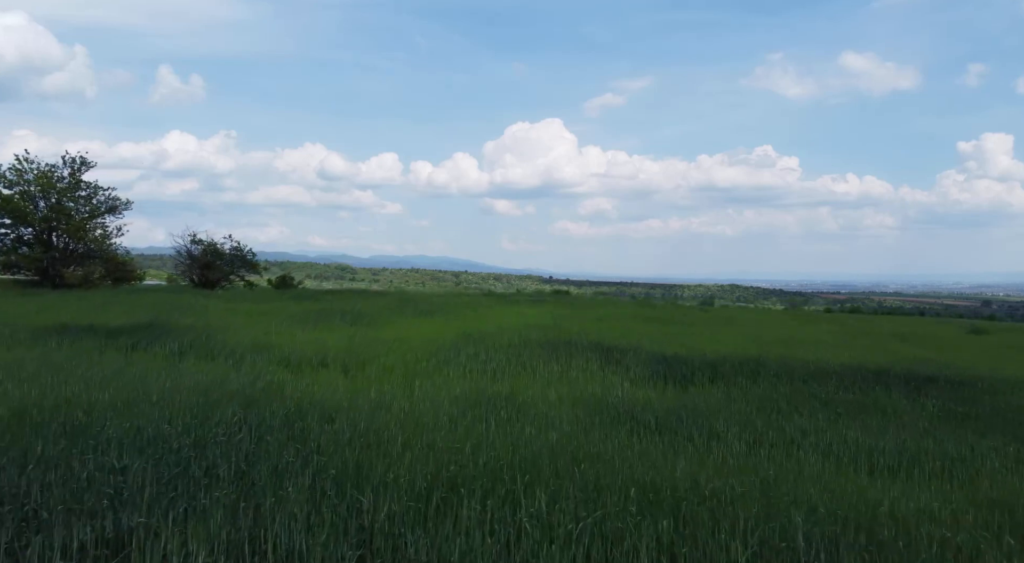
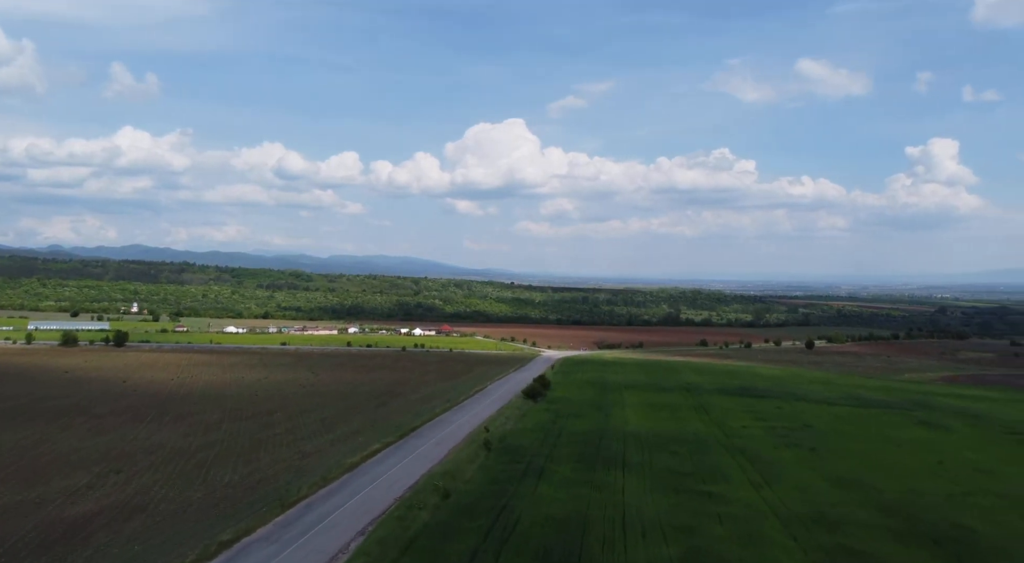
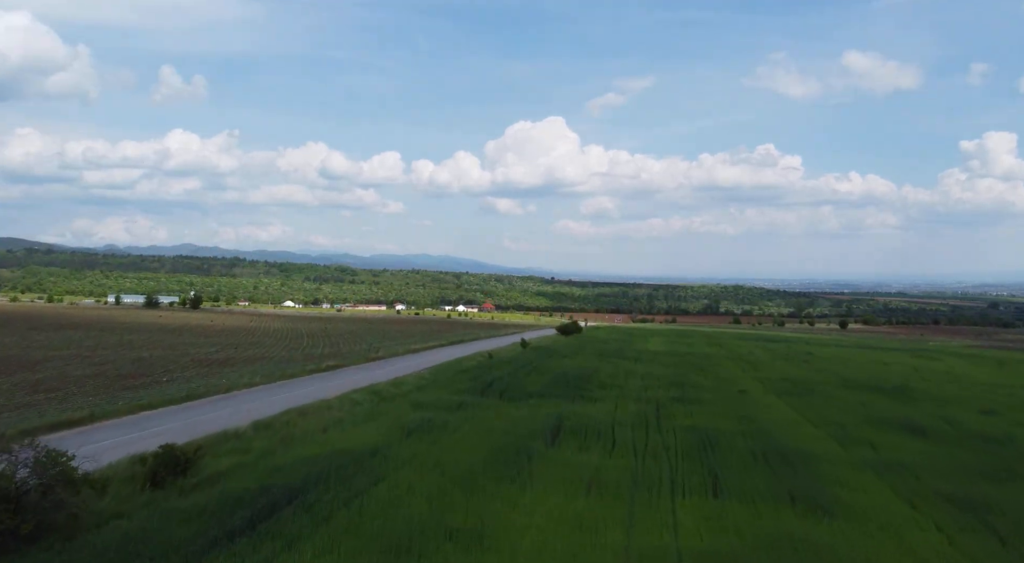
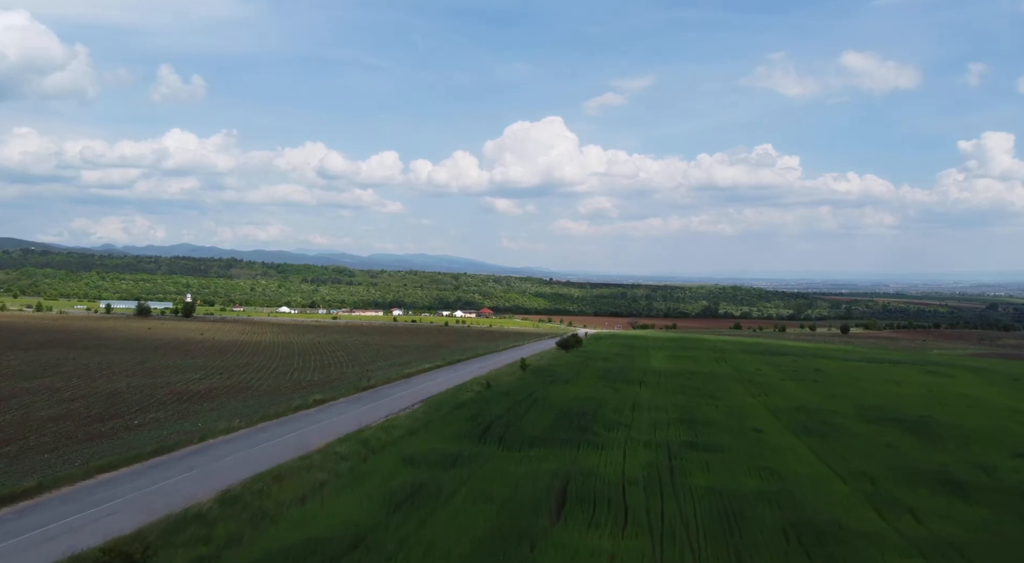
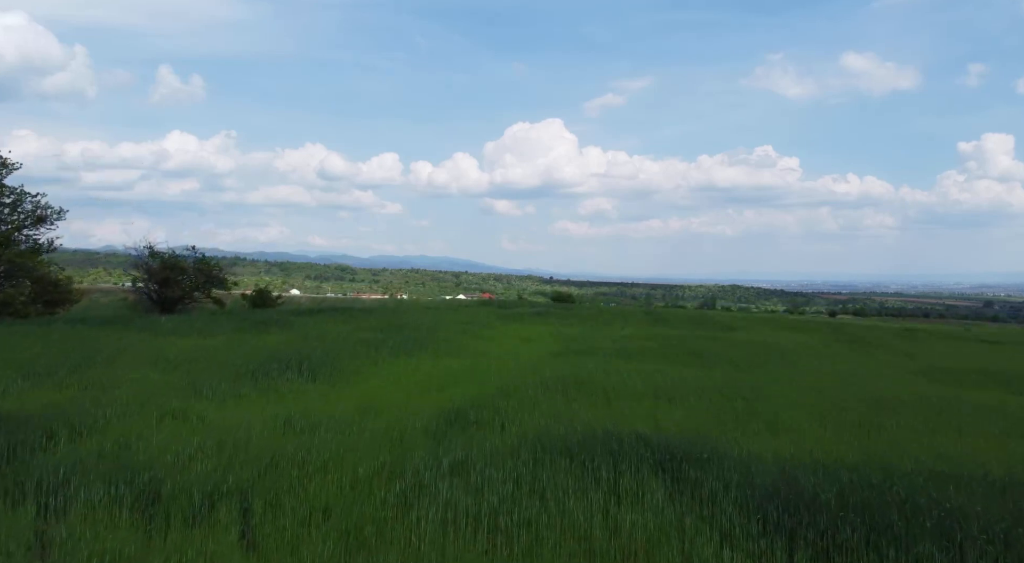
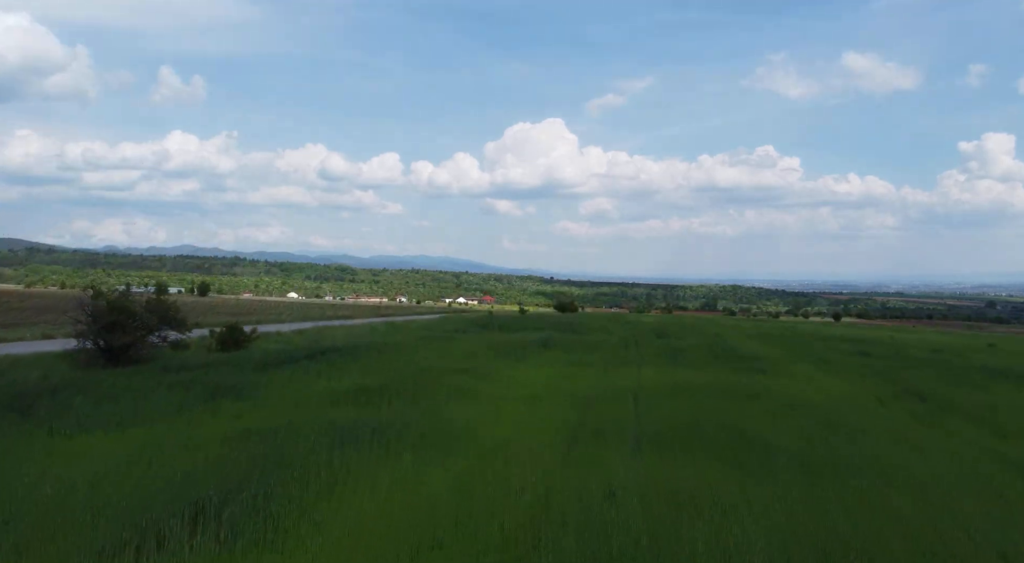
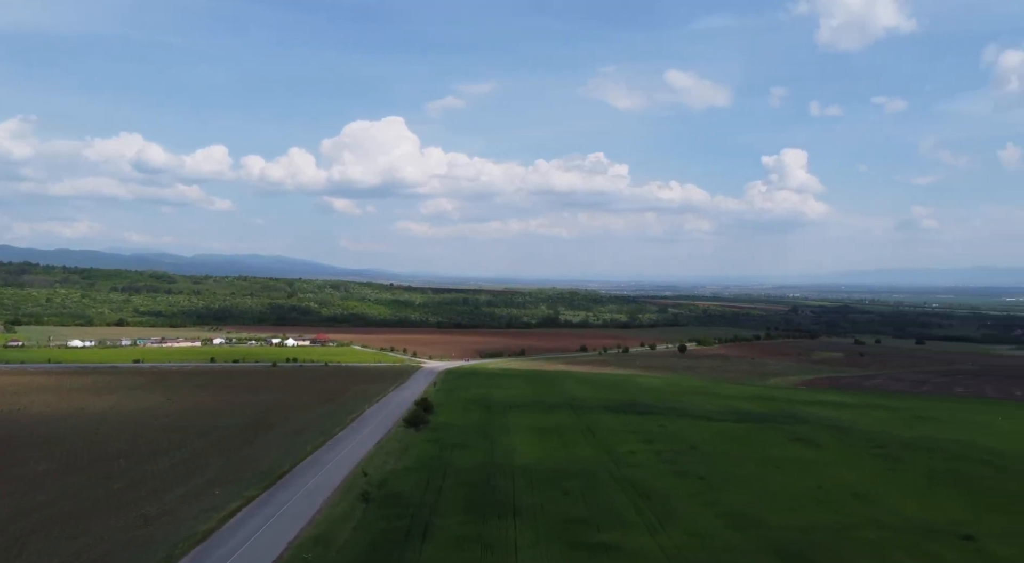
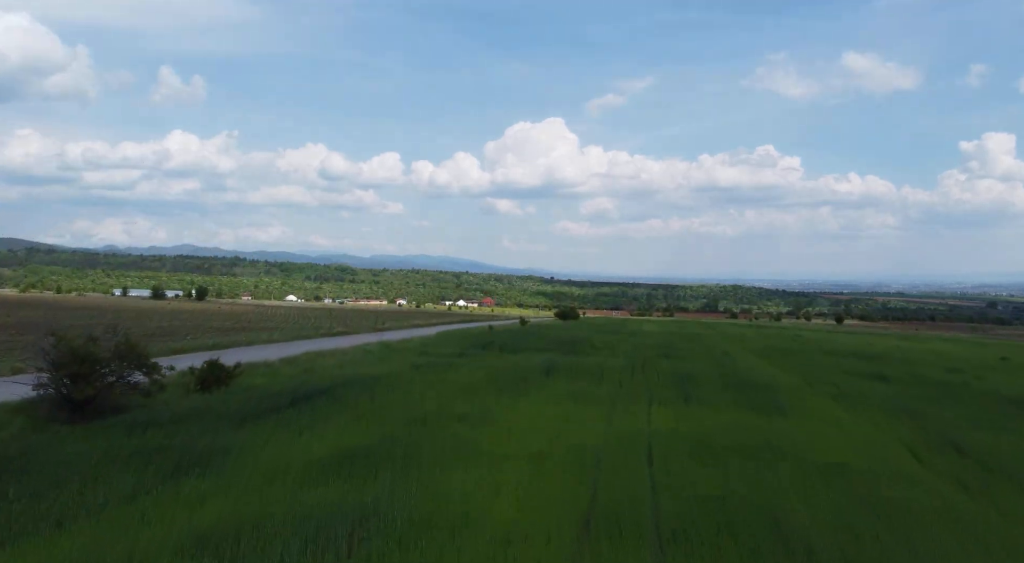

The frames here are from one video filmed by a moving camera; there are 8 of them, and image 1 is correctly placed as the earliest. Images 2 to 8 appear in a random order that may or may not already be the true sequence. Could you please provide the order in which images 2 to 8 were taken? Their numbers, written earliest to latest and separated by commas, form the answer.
5, 6, 8, 3, 4, 2, 7
